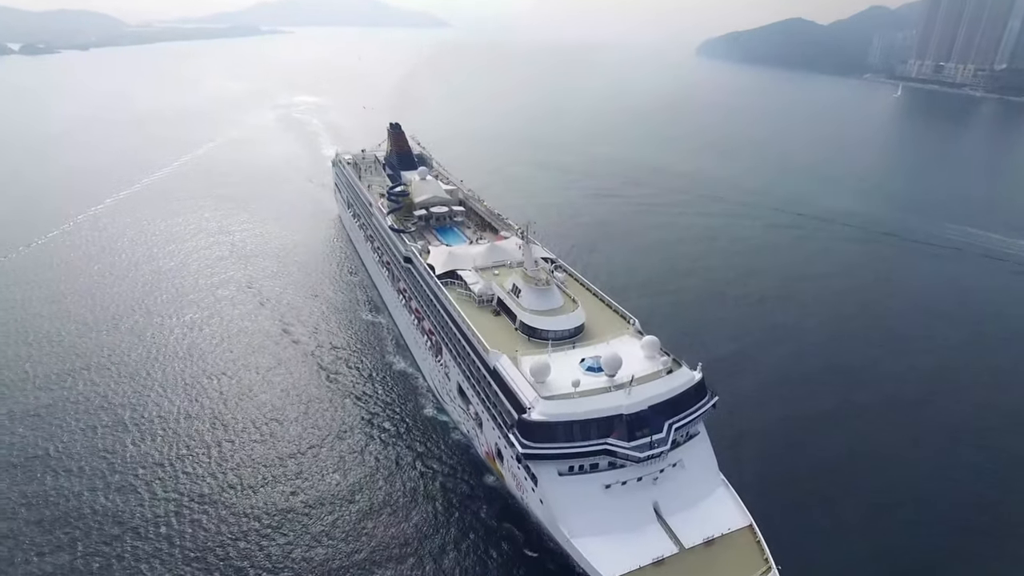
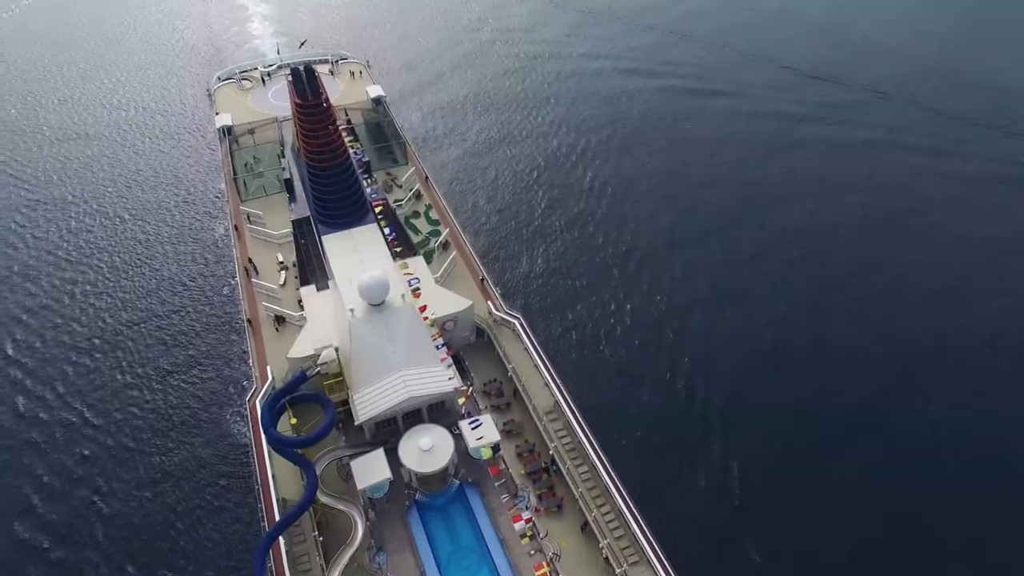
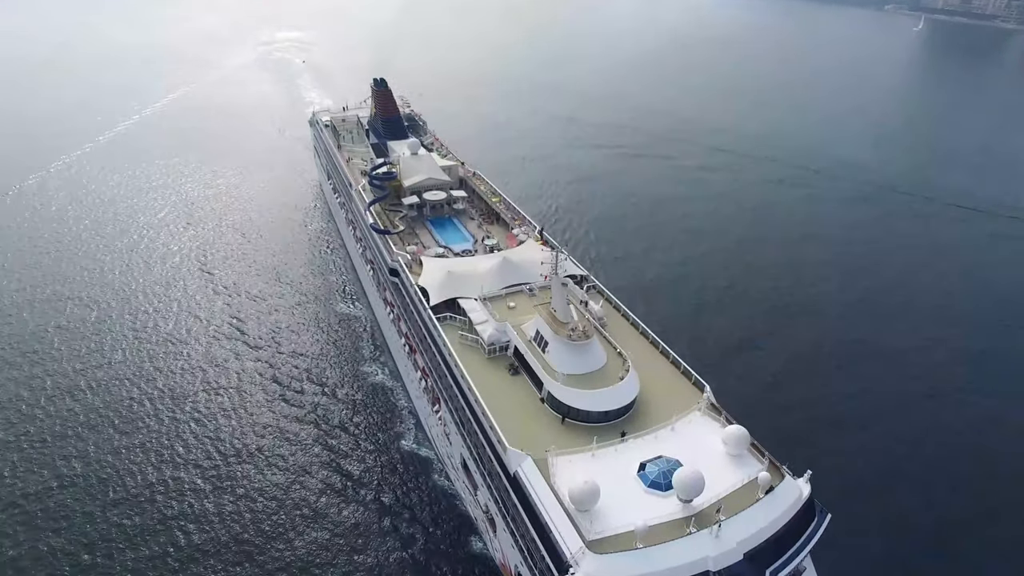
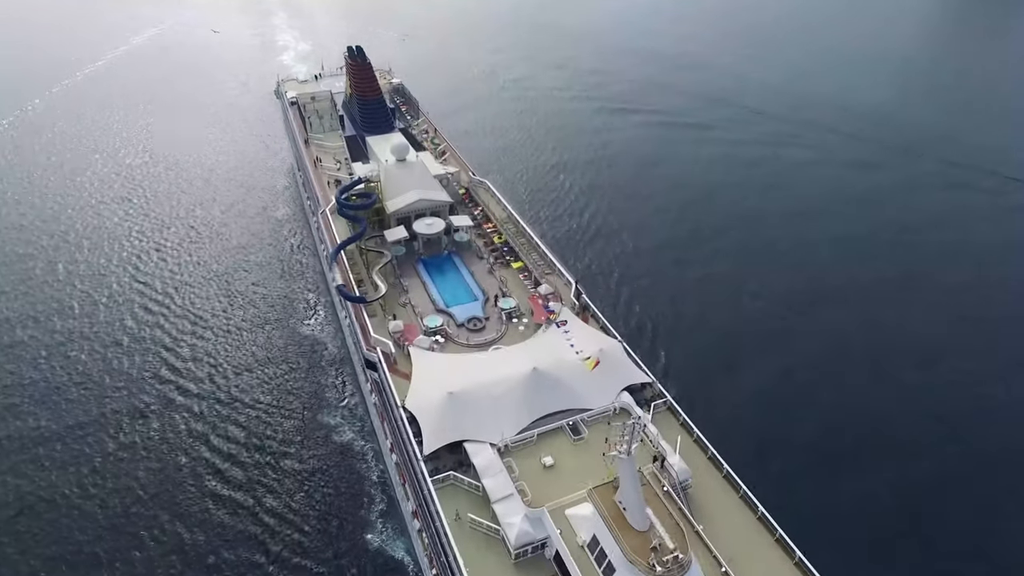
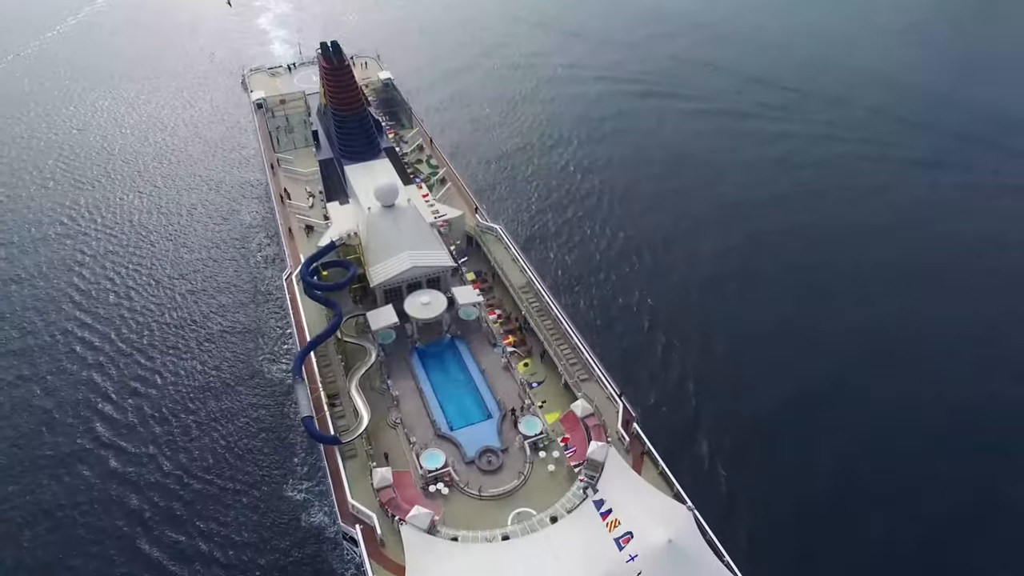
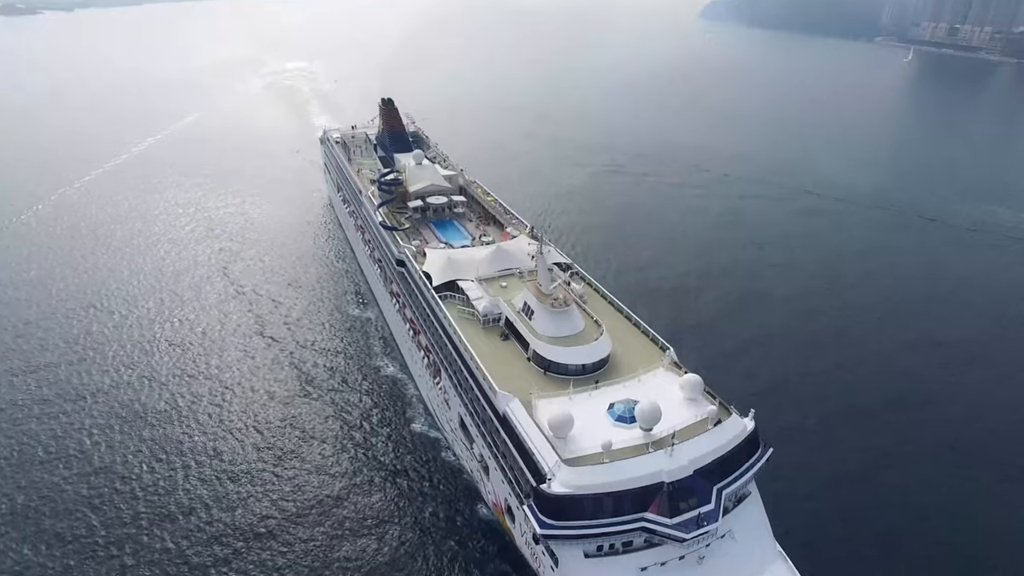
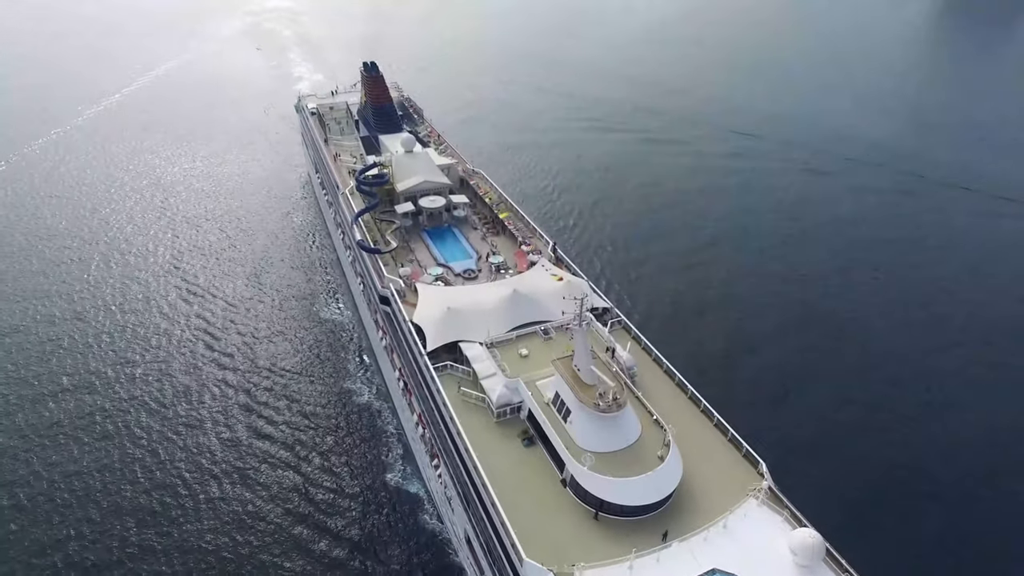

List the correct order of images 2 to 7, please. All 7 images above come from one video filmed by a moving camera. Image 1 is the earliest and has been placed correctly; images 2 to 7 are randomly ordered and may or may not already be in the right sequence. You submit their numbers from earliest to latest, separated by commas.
6, 3, 7, 4, 5, 2
